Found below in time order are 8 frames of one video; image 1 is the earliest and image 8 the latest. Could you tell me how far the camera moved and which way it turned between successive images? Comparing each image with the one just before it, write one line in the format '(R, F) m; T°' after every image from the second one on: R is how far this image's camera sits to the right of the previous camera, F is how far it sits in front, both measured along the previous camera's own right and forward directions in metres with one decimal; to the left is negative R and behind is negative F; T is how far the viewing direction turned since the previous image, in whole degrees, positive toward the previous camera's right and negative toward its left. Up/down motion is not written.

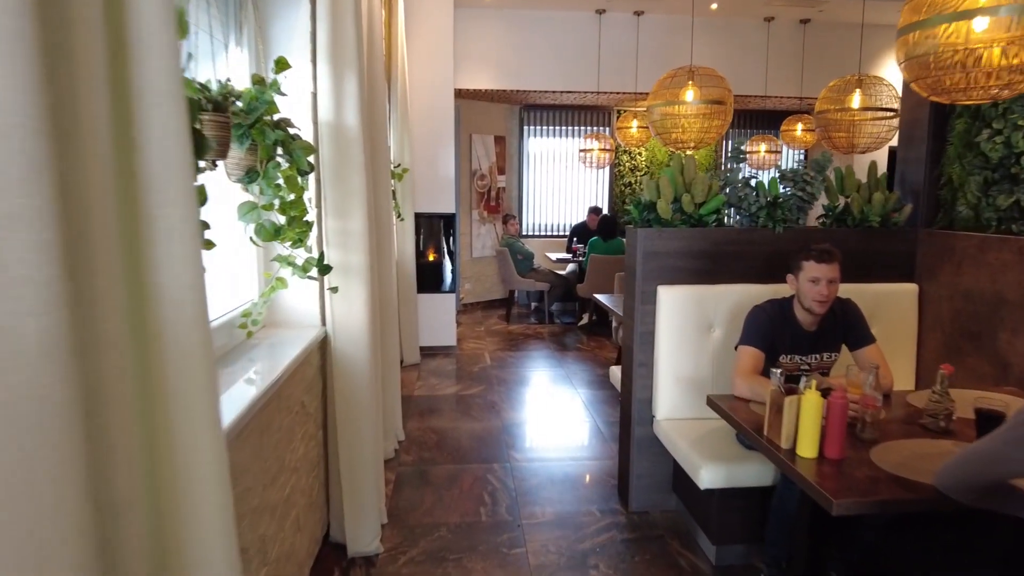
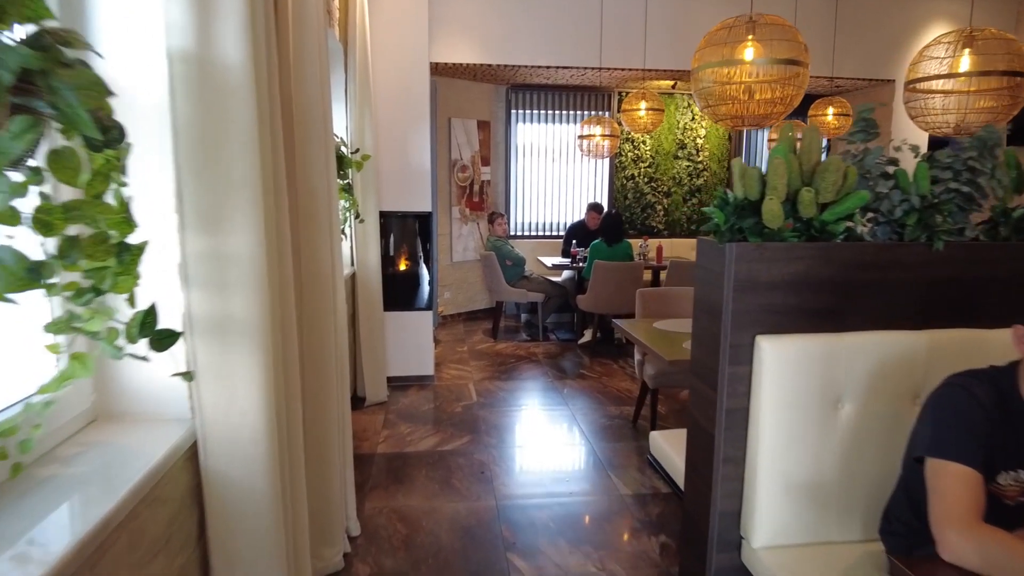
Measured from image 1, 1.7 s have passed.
(-0.1, +1.1) m; +2°
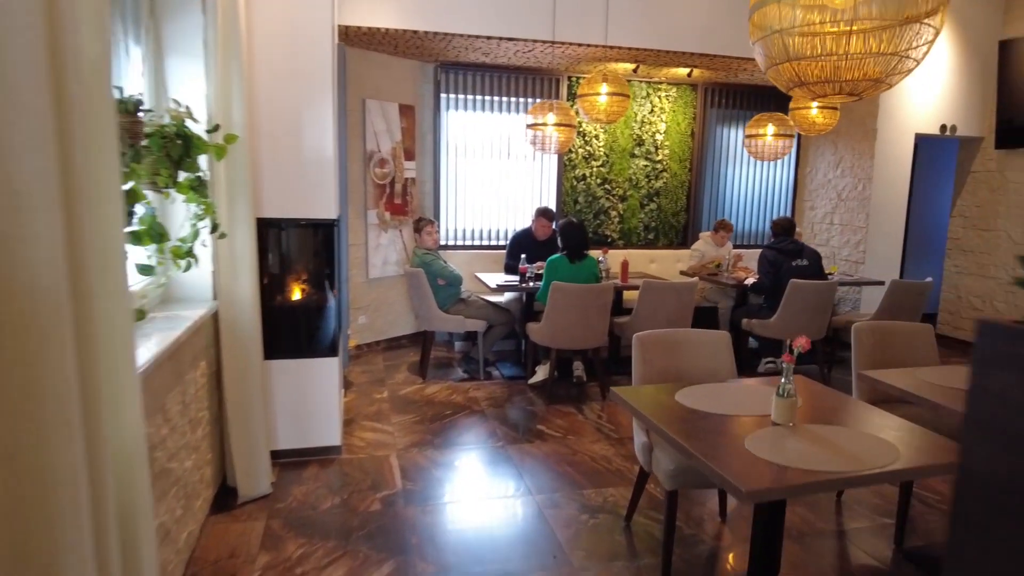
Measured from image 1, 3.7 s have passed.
(-0.1, +1.2) m; +7°
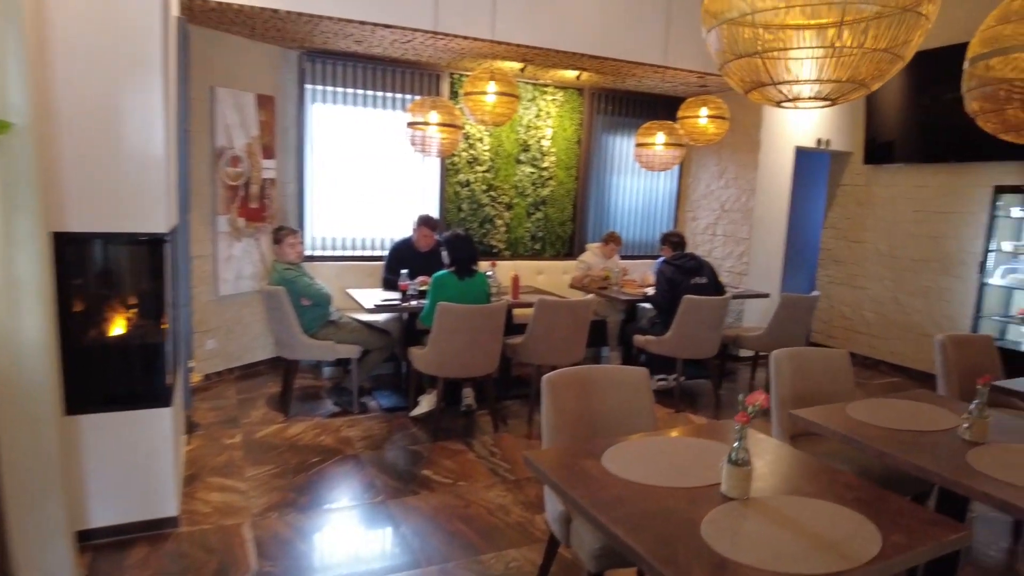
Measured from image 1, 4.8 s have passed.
(0.0, +0.5) m; +11°
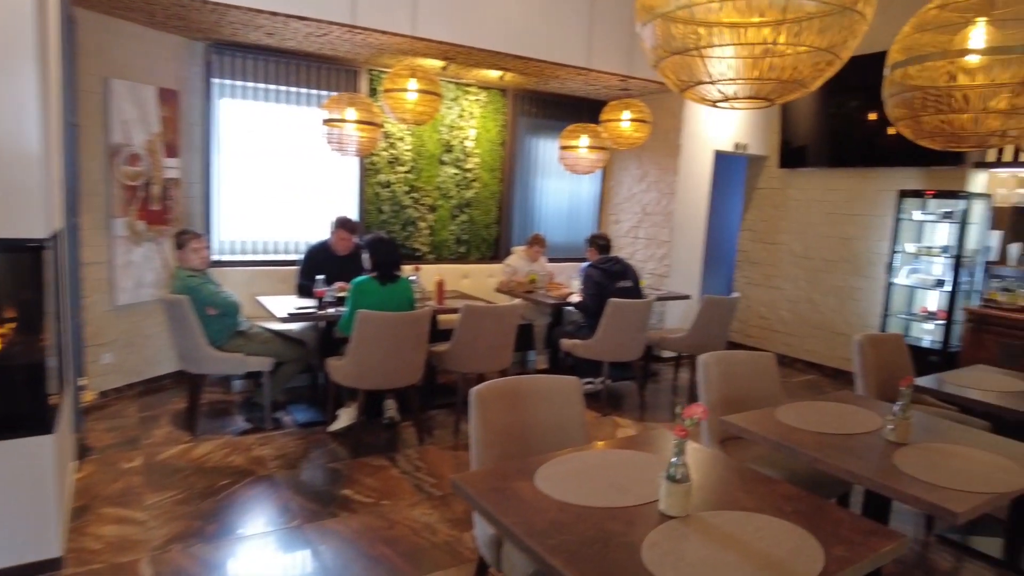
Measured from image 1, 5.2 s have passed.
(0.0, +0.1) m; +6°
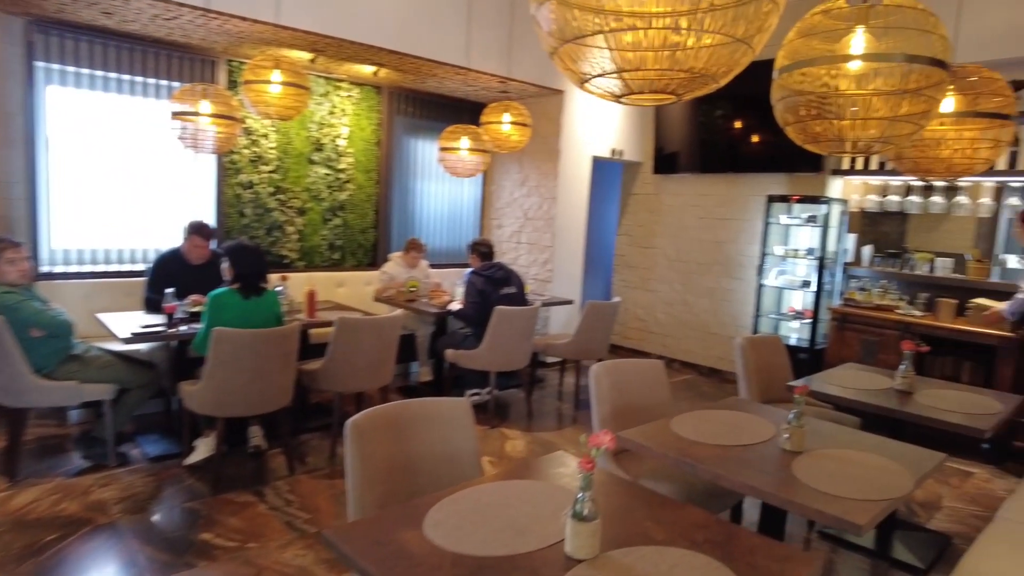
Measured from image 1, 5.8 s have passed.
(0.0, +0.2) m; +10°
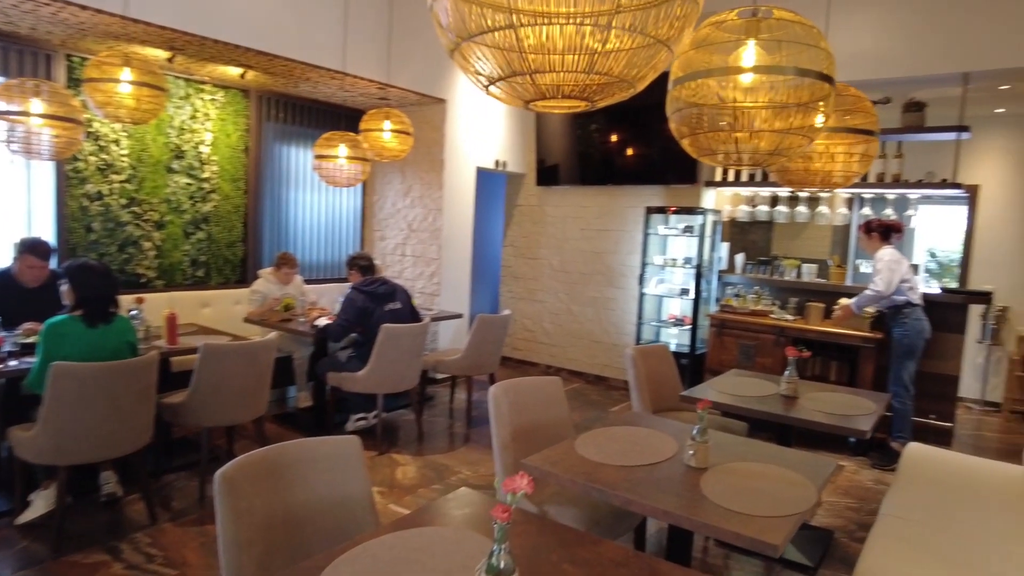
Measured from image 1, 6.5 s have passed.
(0.0, +0.2) m; +10°
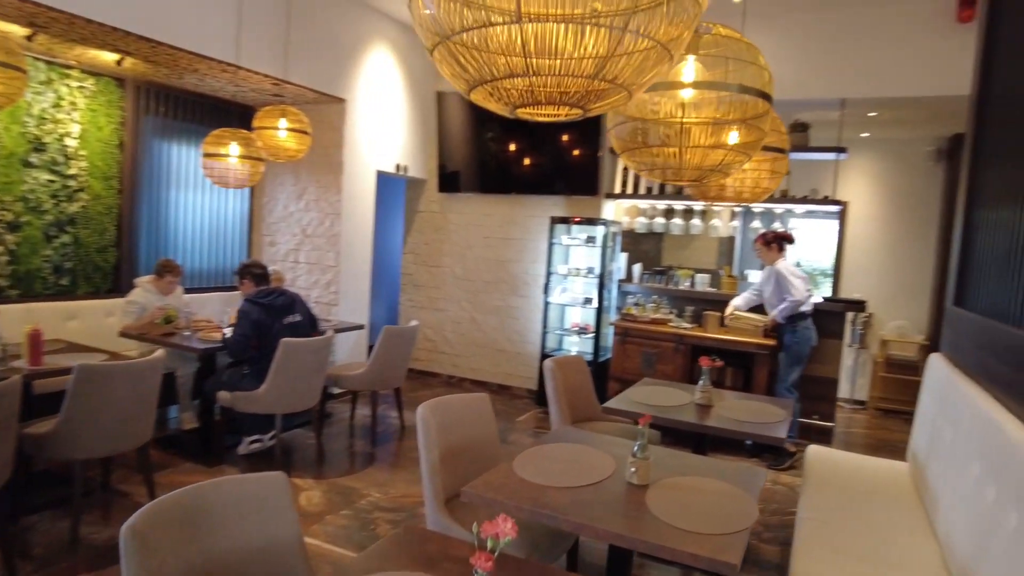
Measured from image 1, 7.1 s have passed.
(-0.2, +0.1) m; +10°
